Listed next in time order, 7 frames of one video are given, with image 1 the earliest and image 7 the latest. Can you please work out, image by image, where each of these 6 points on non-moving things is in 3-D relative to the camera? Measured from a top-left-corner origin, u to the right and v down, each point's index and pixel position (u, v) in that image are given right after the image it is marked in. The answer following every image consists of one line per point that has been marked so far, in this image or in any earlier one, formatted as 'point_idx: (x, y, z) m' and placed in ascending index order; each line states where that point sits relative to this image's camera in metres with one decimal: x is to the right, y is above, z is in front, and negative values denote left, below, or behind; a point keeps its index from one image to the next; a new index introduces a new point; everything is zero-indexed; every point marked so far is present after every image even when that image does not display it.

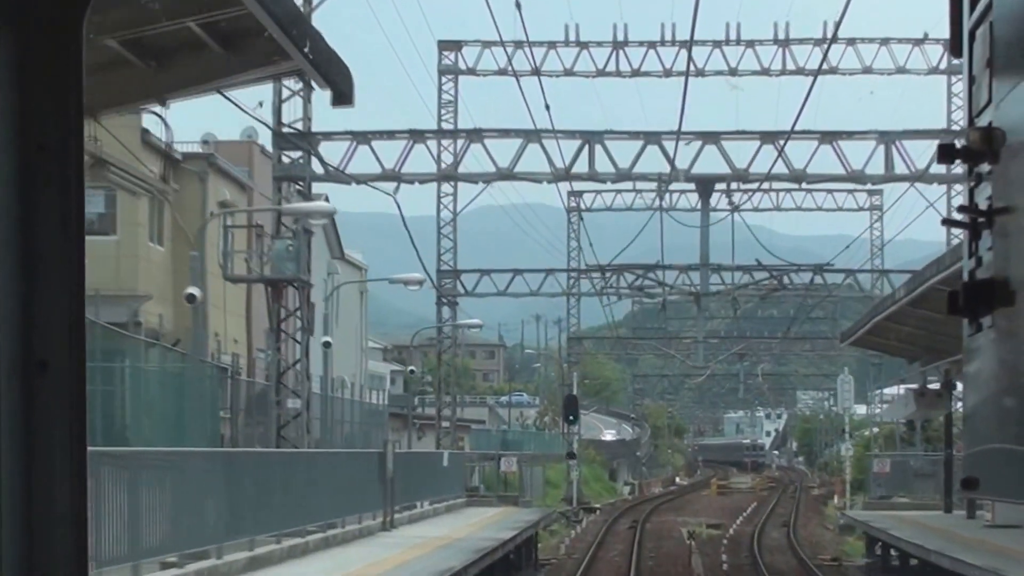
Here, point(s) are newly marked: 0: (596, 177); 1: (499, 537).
0: (+1.2, +1.6, +19.6) m
1: (-0.2, -3.5, +19.7) m
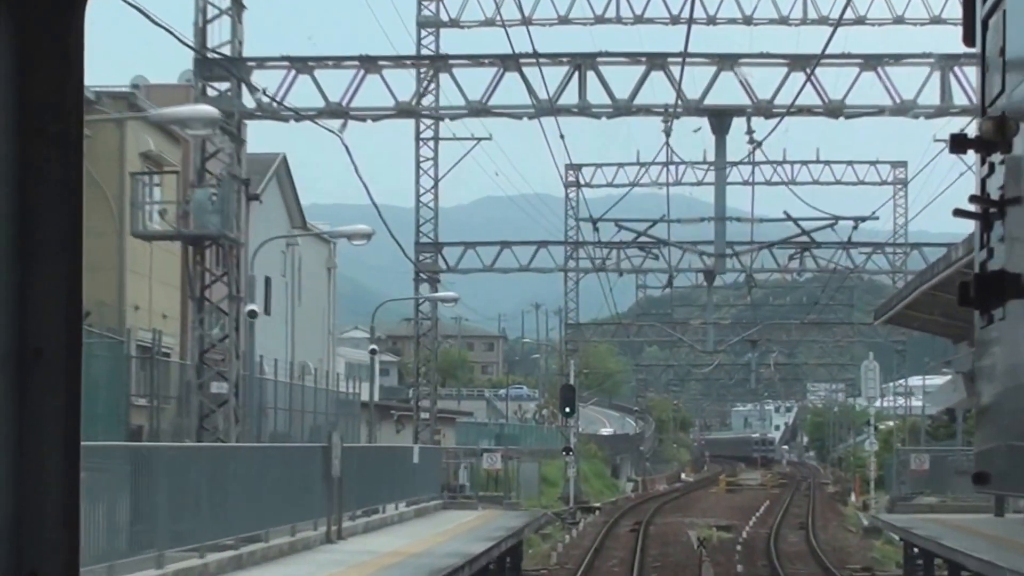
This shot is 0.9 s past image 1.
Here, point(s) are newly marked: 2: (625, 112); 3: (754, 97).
0: (+0.9, +2.1, +16.0) m
1: (-0.5, -3.0, +16.1) m
2: (+1.4, +2.2, +16.5) m
3: (+2.7, +2.2, +15.4) m
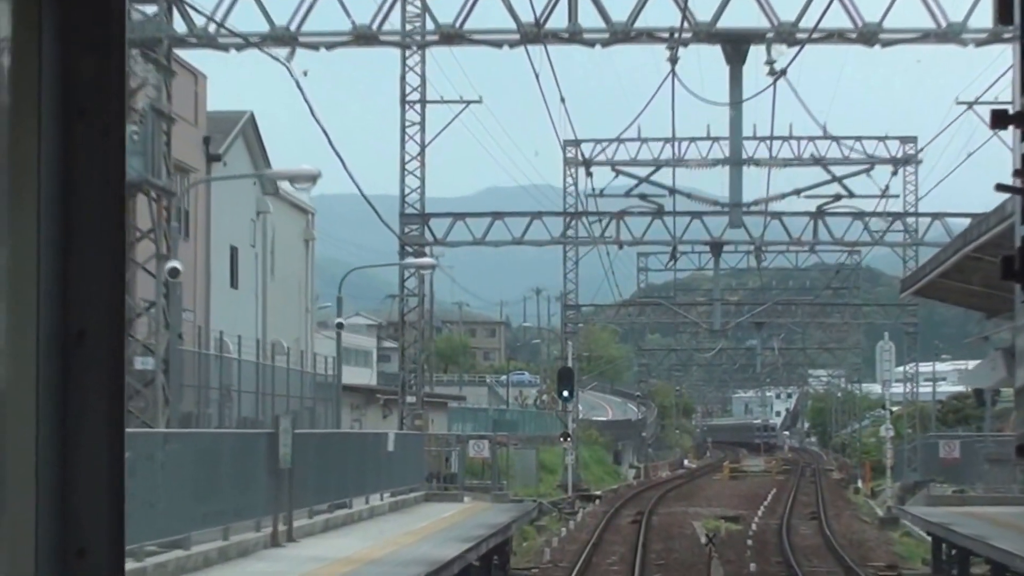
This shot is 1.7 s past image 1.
0: (+0.7, +2.5, +13.8) m
1: (-0.7, -2.6, +13.9) m
2: (+1.2, +2.6, +14.2) m
3: (+2.5, +2.6, +13.1) m
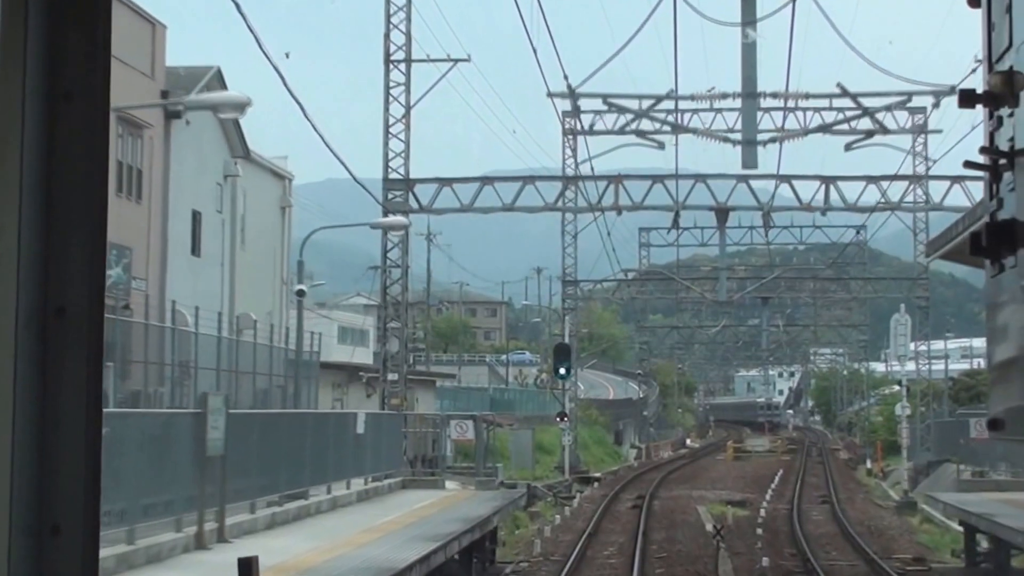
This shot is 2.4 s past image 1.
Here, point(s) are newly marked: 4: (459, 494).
0: (+0.5, +2.9, +11.7) m
1: (-0.9, -2.2, +11.9) m
2: (+0.9, +3.0, +12.1) m
3: (+2.3, +3.0, +11.0) m
4: (-0.7, -3.0, +19.4) m
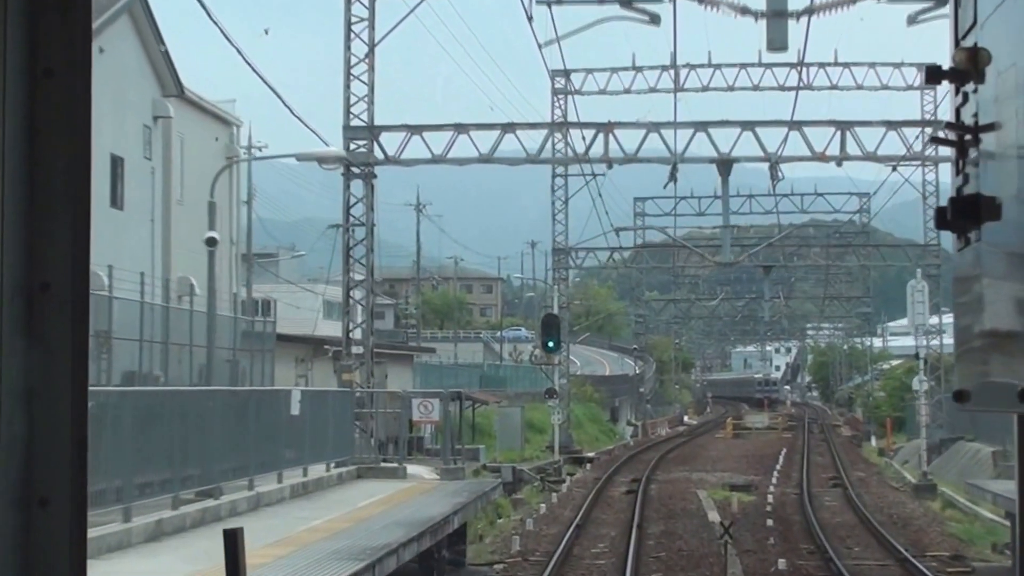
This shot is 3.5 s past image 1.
0: (+0.1, +3.3, +8.7) m
1: (-1.2, -1.8, +9.1) m
2: (+0.6, +3.4, +9.2) m
3: (+1.9, +3.4, +8.1) m
4: (-1.1, -2.4, +16.6) m
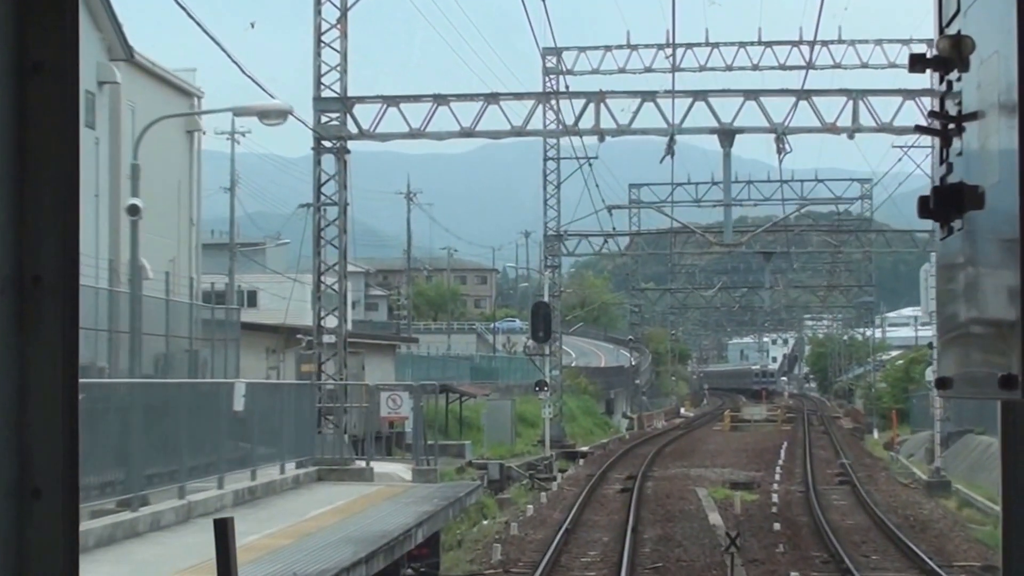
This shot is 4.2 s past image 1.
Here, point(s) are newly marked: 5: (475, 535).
0: (-0.1, +3.5, +6.9) m
1: (-1.5, -1.6, +7.3) m
2: (+0.4, +3.6, +7.4) m
3: (+1.7, +3.6, +6.3) m
4: (-1.3, -2.2, +14.8) m
5: (-0.5, -3.5, +19.1) m
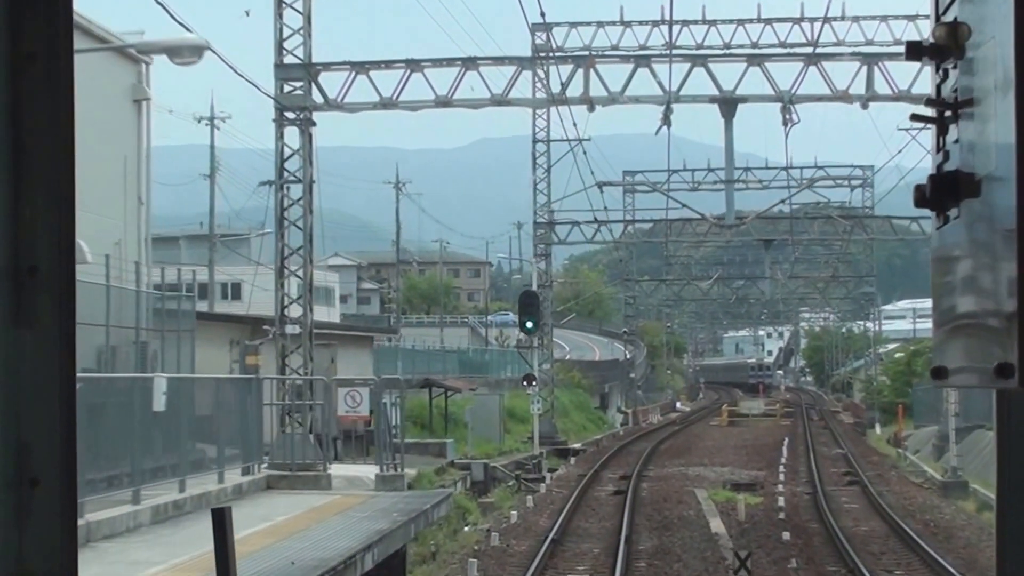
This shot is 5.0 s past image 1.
0: (-0.3, +3.7, +5.0) m
1: (-1.7, -1.5, +5.3) m
2: (+0.1, +3.8, +5.4) m
3: (+1.5, +3.7, +4.4) m
4: (-1.6, -2.0, +12.9) m
5: (-0.7, -3.3, +17.2) m
